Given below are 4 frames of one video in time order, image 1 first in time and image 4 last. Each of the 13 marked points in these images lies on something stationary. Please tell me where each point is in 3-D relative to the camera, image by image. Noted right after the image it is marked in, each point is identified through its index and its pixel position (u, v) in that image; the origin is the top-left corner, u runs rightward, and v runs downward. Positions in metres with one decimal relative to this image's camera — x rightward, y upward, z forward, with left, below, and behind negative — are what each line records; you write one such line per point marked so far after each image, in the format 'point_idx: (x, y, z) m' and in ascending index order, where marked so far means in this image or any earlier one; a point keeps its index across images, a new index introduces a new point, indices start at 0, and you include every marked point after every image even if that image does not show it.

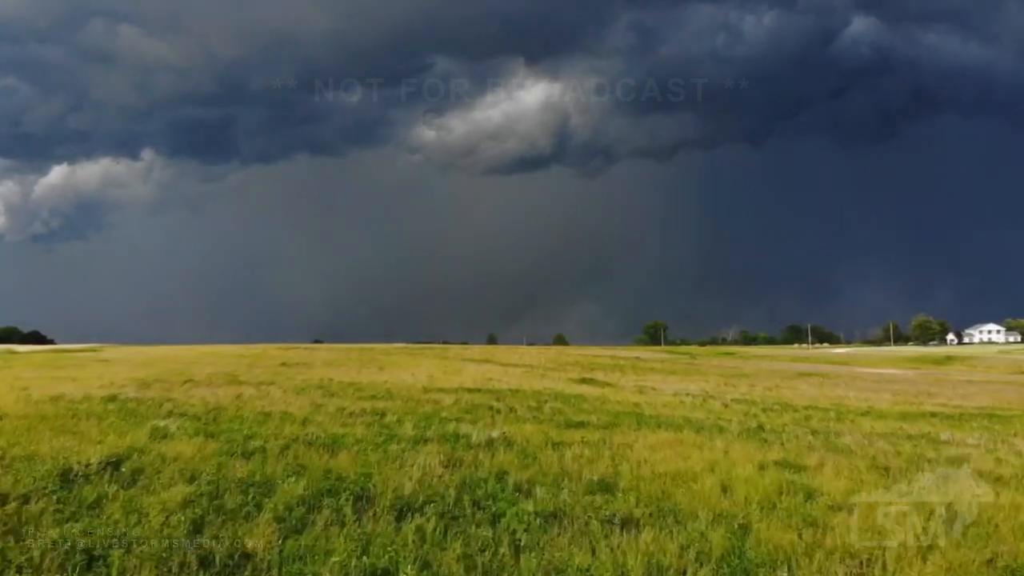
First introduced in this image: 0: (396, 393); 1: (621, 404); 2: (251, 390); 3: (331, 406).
0: (-2.9, -2.6, +16.6) m
1: (+2.6, -2.8, +16.0) m
2: (-6.4, -2.5, +16.5) m
3: (-3.3, -2.2, +12.4) m
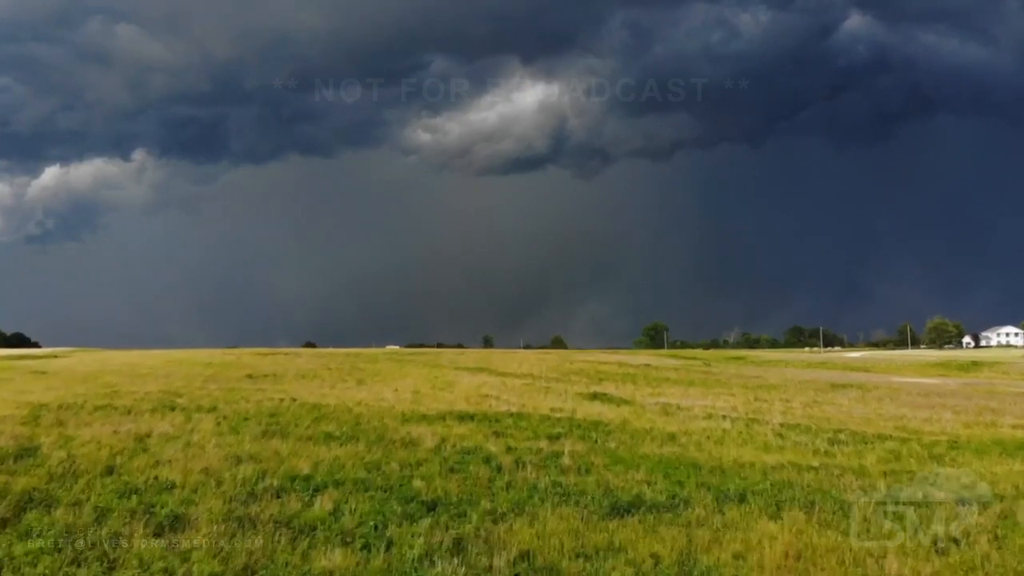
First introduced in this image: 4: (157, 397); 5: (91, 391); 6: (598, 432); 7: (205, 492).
0: (-2.8, -2.6, +12.7) m
1: (+2.7, -2.8, +12.2) m
2: (-6.4, -2.5, +12.6) m
3: (-3.2, -2.2, +8.5) m
4: (-9.3, -2.8, +17.7) m
5: (-12.1, -2.9, +19.5) m
6: (+1.7, -2.9, +13.4) m
7: (-3.0, -2.0, +6.6) m
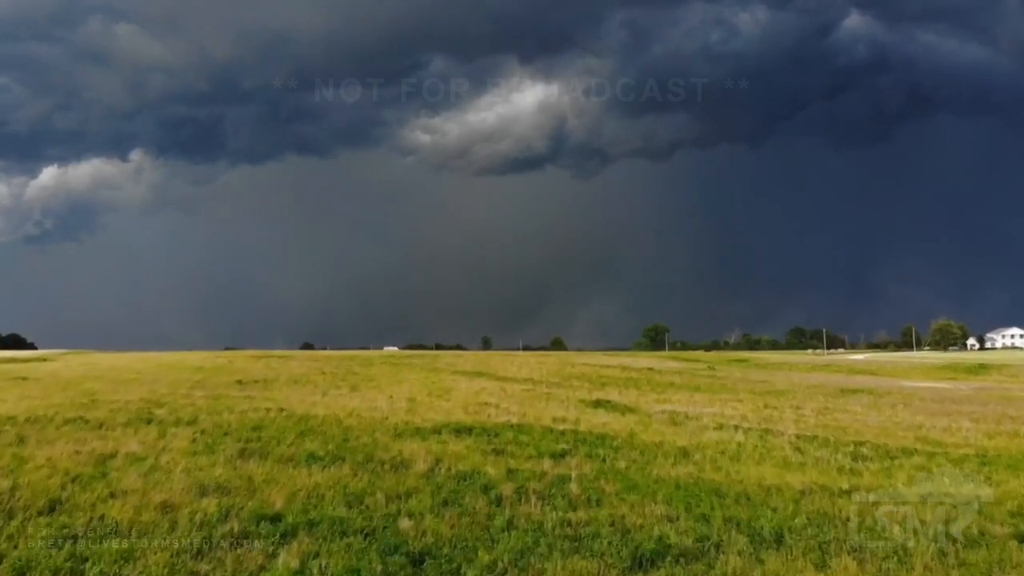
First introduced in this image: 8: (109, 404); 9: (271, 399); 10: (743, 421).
0: (-2.8, -2.7, +11.7) m
1: (+2.7, -2.9, +11.2) m
2: (-6.4, -2.6, +11.6) m
3: (-3.2, -2.3, +7.5) m
4: (-9.3, -2.9, +16.7) m
5: (-12.1, -3.0, +18.5) m
6: (+1.7, -3.0, +12.4) m
7: (-2.9, -2.0, +5.6) m
8: (-10.4, -3.0, +17.4) m
9: (-7.0, -3.2, +19.8) m
10: (+6.8, -3.9, +20.0) m
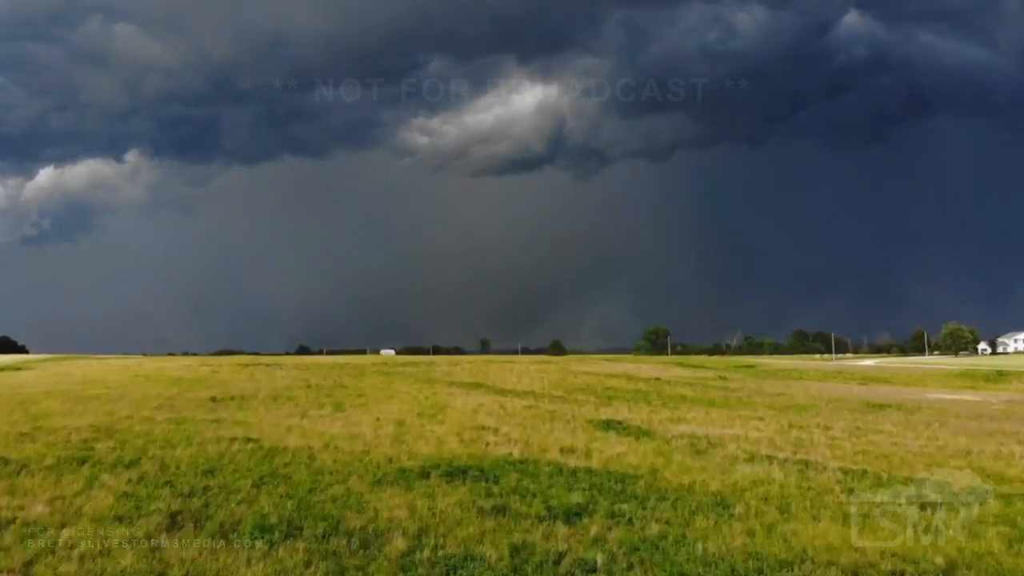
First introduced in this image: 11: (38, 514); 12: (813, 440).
0: (-2.8, -3.0, +9.5) m
1: (+2.8, -3.2, +9.0) m
2: (-6.3, -2.9, +9.3) m
3: (-3.1, -2.5, +5.3) m
4: (-9.3, -3.2, +14.4) m
5: (-12.1, -3.3, +16.2) m
6: (+1.8, -3.2, +10.2) m
7: (-2.9, -2.3, +3.3) m
8: (-10.3, -3.3, +15.1) m
9: (-7.0, -3.5, +17.6) m
10: (+6.8, -4.2, +17.7) m
11: (-6.1, -2.8, +8.7) m
12: (+8.7, -4.4, +19.8) m
